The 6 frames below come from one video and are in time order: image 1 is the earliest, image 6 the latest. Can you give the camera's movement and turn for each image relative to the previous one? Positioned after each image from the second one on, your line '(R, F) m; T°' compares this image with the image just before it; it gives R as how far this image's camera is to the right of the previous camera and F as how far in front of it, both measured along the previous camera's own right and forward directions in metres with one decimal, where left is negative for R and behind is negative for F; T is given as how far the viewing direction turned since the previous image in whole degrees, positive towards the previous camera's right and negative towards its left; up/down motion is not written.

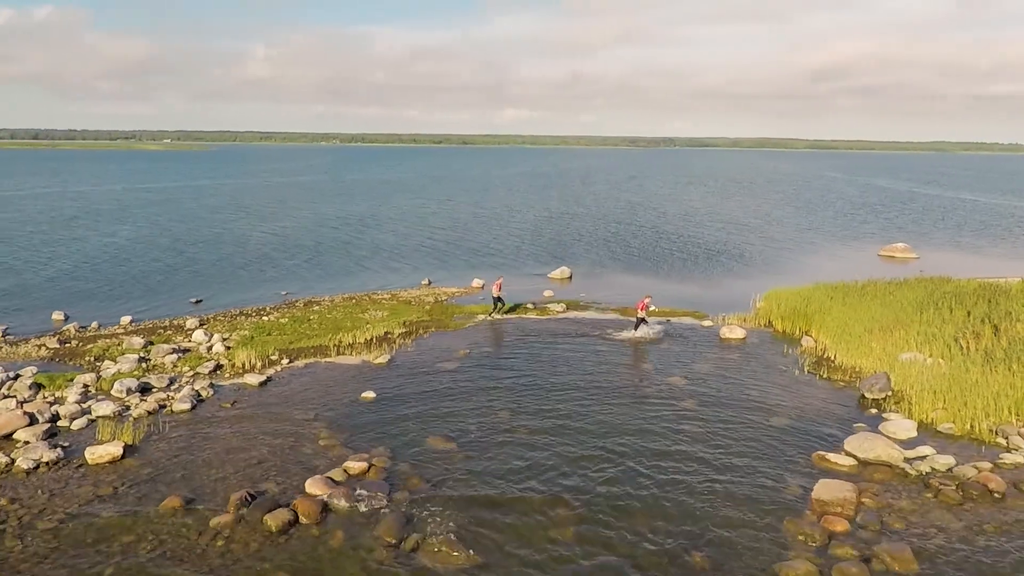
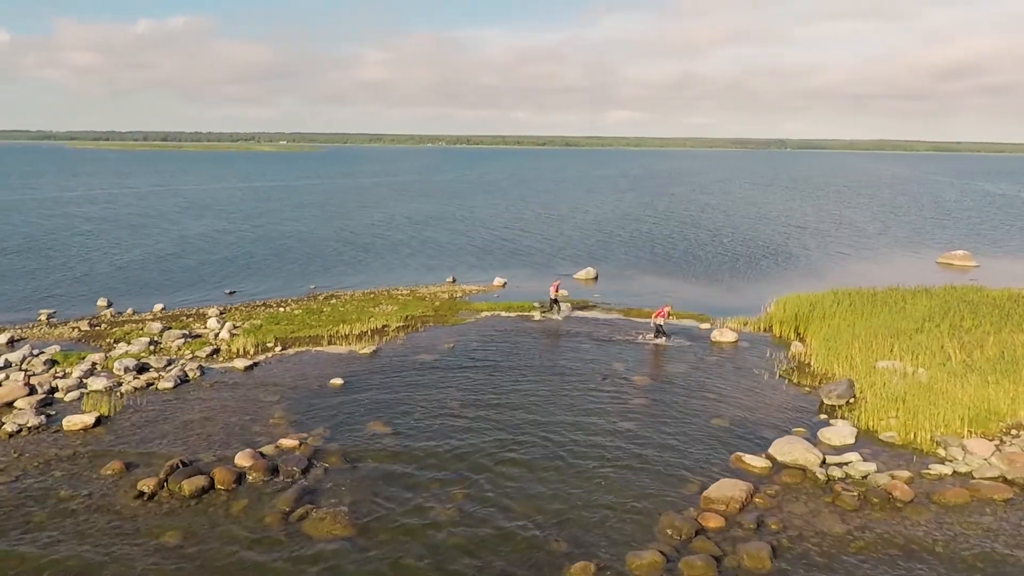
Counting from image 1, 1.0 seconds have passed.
(+4.5, -0.7) m; -8°
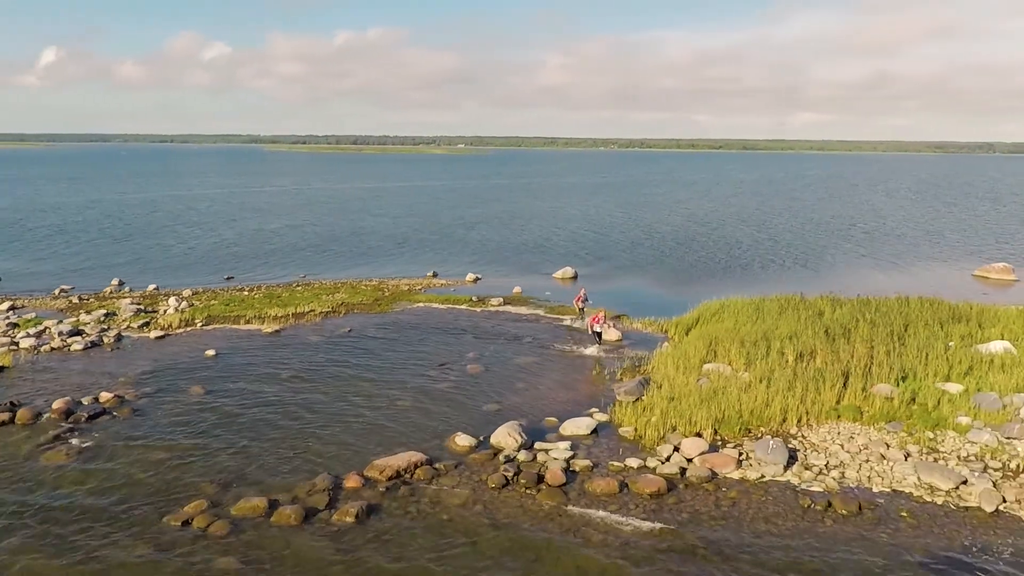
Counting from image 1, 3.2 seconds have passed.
(+11.4, -0.7) m; -13°
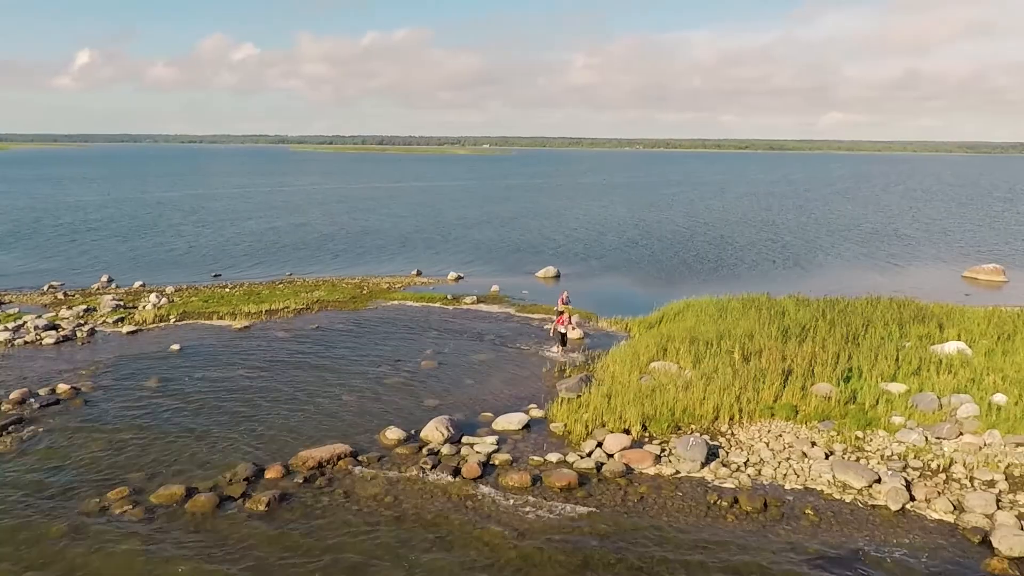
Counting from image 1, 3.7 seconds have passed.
(+2.6, -0.3) m; -2°
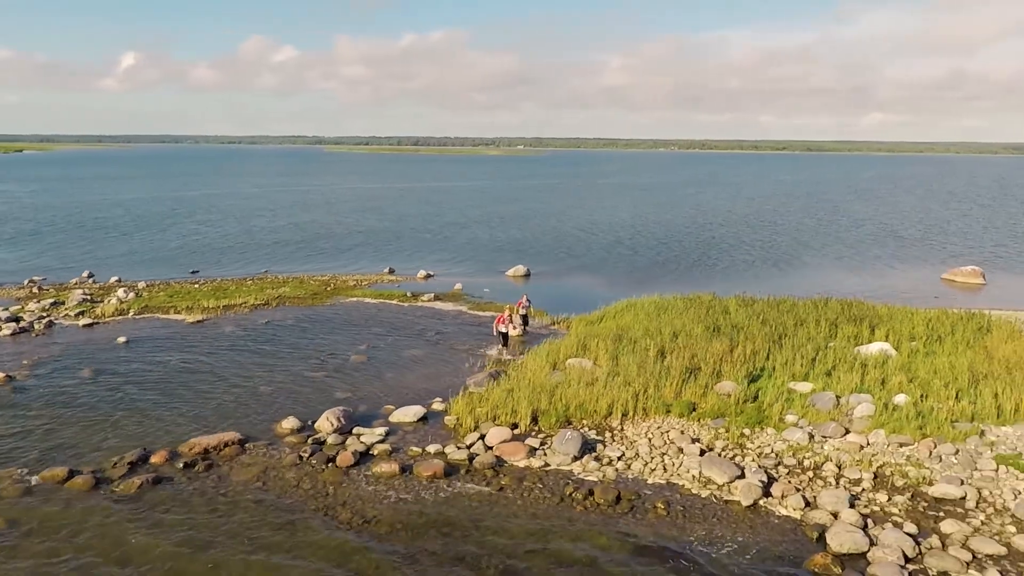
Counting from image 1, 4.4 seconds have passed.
(+3.9, -0.4) m; -3°
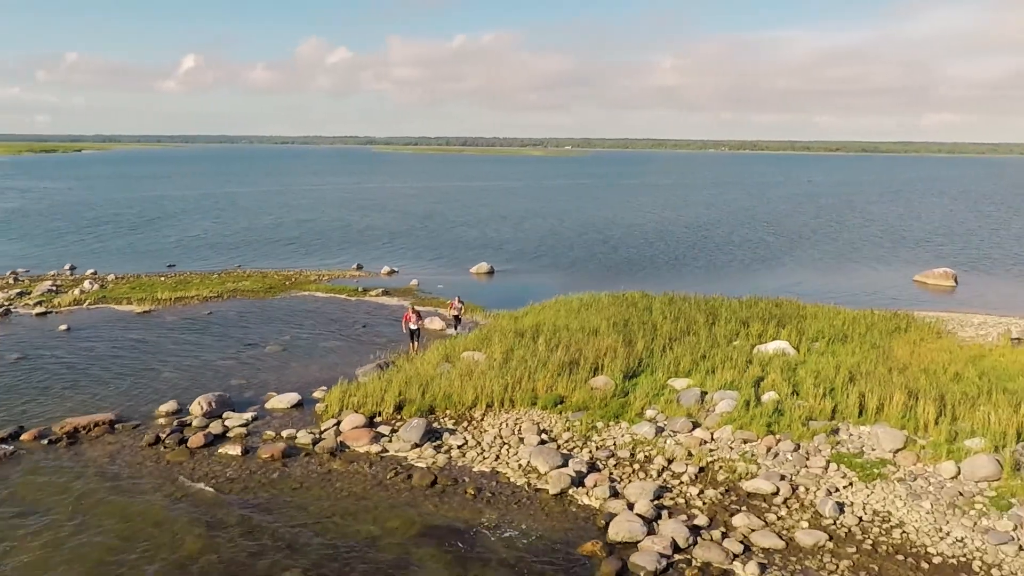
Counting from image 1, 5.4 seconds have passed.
(+5.3, -0.4) m; -4°
